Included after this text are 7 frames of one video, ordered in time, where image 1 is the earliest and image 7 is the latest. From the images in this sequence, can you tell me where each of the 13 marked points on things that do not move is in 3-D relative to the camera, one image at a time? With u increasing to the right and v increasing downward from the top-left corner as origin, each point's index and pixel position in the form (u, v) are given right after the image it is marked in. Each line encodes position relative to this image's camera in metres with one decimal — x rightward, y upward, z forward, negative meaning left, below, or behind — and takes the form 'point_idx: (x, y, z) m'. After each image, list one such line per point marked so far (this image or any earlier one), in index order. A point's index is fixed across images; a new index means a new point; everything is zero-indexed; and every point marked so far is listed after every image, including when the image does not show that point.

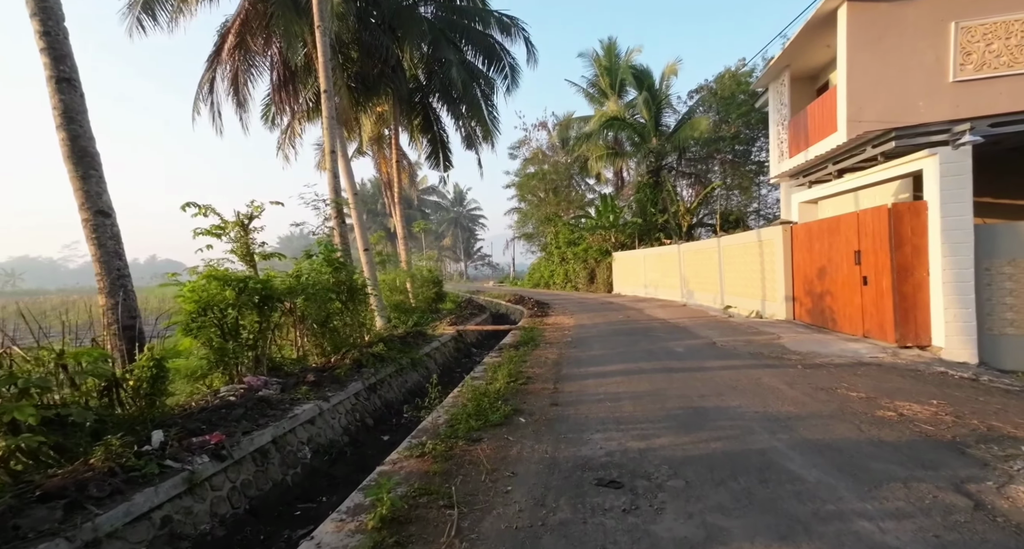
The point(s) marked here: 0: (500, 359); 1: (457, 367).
0: (-0.2, -1.1, +8.0) m
1: (-1.0, -1.6, +10.8) m
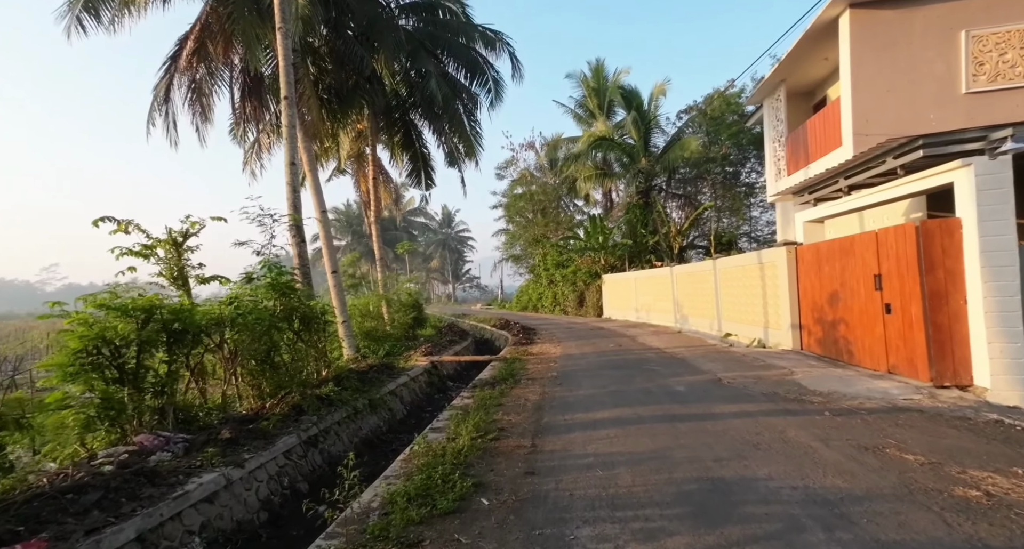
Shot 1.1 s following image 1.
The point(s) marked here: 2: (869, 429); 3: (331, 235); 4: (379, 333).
0: (-0.5, -1.4, +6.8) m
1: (-1.3, -2.0, +9.6) m
2: (+2.8, -1.2, +5.0) m
3: (-4.0, +0.9, +13.6) m
4: (-3.2, -1.4, +14.7) m
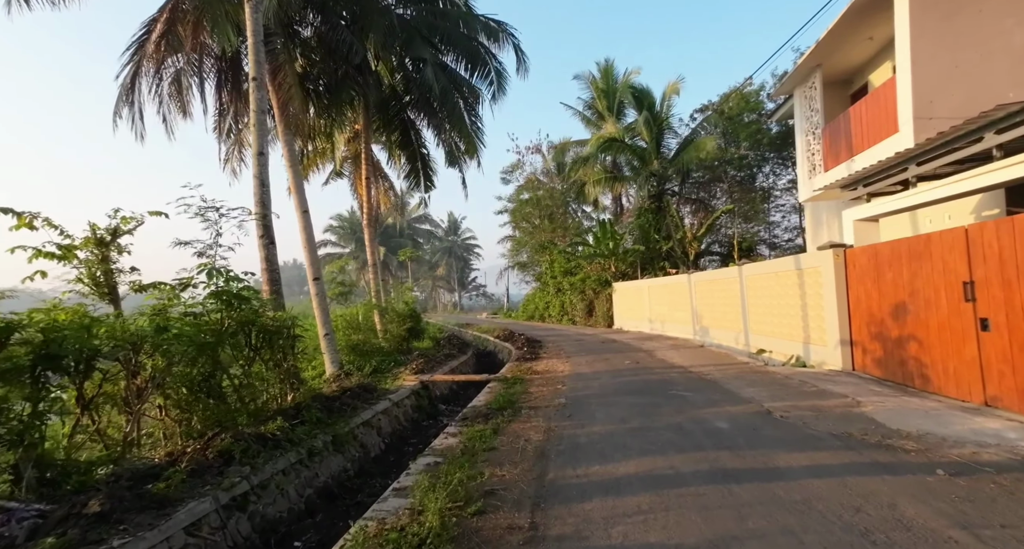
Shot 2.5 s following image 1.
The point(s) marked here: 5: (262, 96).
0: (-0.5, -1.5, +5.3) m
1: (-1.3, -2.1, +8.1) m
2: (+2.8, -1.3, +3.4) m
3: (-3.9, +0.7, +12.1) m
4: (-3.1, -1.6, +13.2) m
5: (-3.7, +2.7, +9.1) m
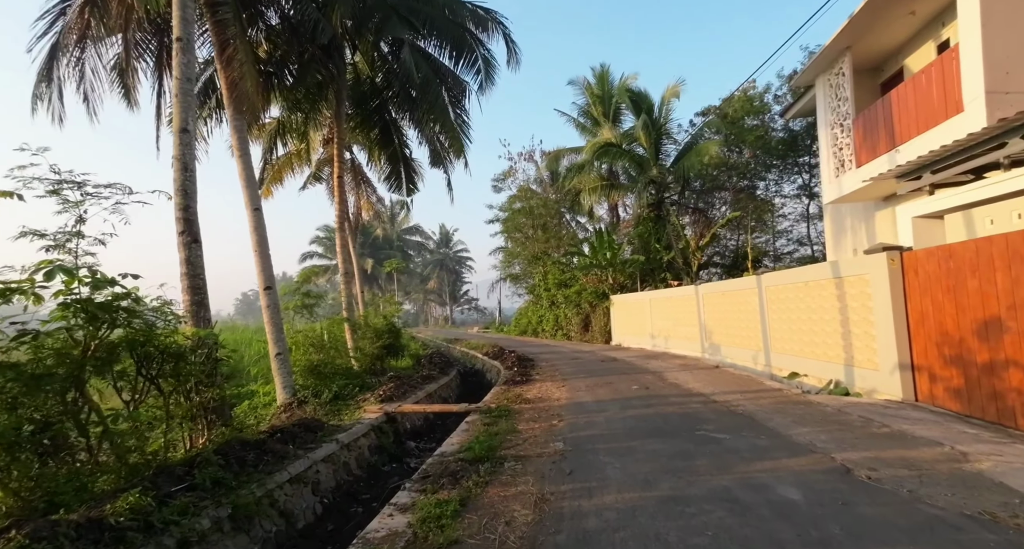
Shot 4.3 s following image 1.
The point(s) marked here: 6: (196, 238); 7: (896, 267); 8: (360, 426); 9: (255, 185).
0: (-0.6, -1.5, +3.5) m
1: (-1.5, -2.1, +6.3) m
2: (+2.7, -1.2, +1.7) m
3: (-4.1, +0.6, +10.4) m
4: (-3.3, -1.7, +11.4) m
5: (-3.9, +2.6, +7.4) m
6: (-3.6, +0.4, +7.2) m
7: (+4.7, +0.1, +7.7) m
8: (-1.8, -1.8, +7.2) m
9: (-4.3, +1.5, +10.4) m
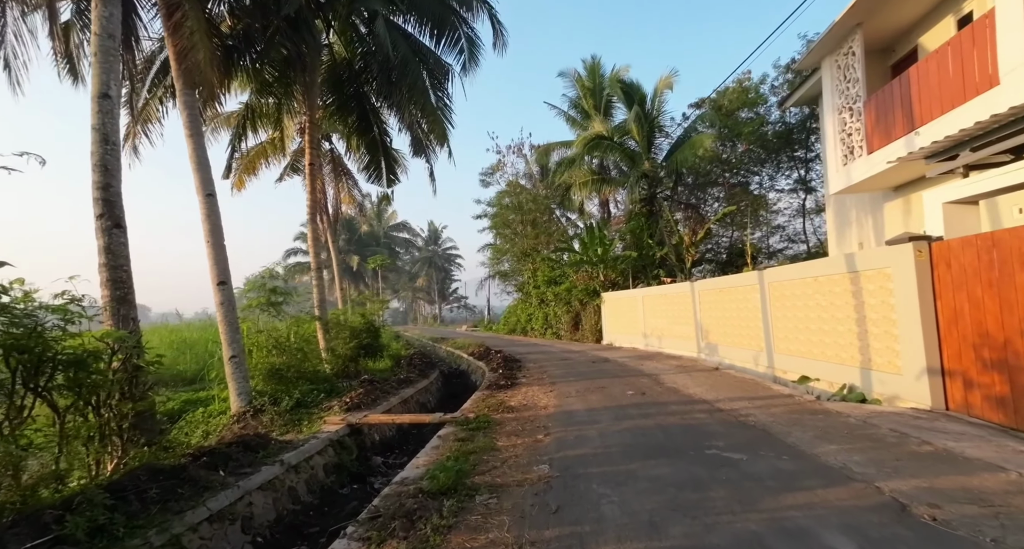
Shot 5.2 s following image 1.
0: (-0.8, -1.4, +2.6) m
1: (-1.7, -2.1, +5.3) m
2: (+2.5, -1.2, +0.8) m
3: (-4.4, +0.7, +9.4) m
4: (-3.6, -1.6, +10.4) m
5: (-4.1, +2.7, +6.4) m
6: (-3.9, +0.5, +6.2) m
7: (+4.5, +0.2, +6.8) m
8: (-2.0, -1.7, +6.3) m
9: (-4.6, +1.6, +9.4) m
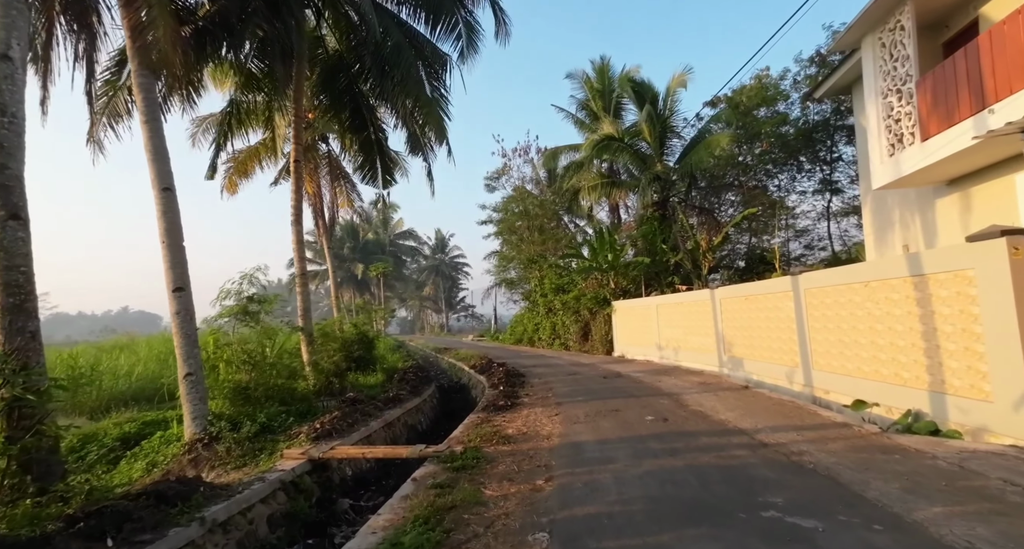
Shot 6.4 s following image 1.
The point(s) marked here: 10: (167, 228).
0: (-0.9, -1.4, +1.3) m
1: (-1.7, -2.1, +4.0) m
2: (+2.4, -1.1, -0.5) m
3: (-4.4, +0.6, +8.1) m
4: (-3.6, -1.7, +9.1) m
5: (-4.2, +2.6, +5.2) m
6: (-3.9, +0.5, +5.0) m
7: (+4.5, +0.1, +5.5) m
8: (-2.1, -1.7, +5.0) m
9: (-4.6, +1.6, +8.2) m
10: (-4.6, +0.6, +8.4) m
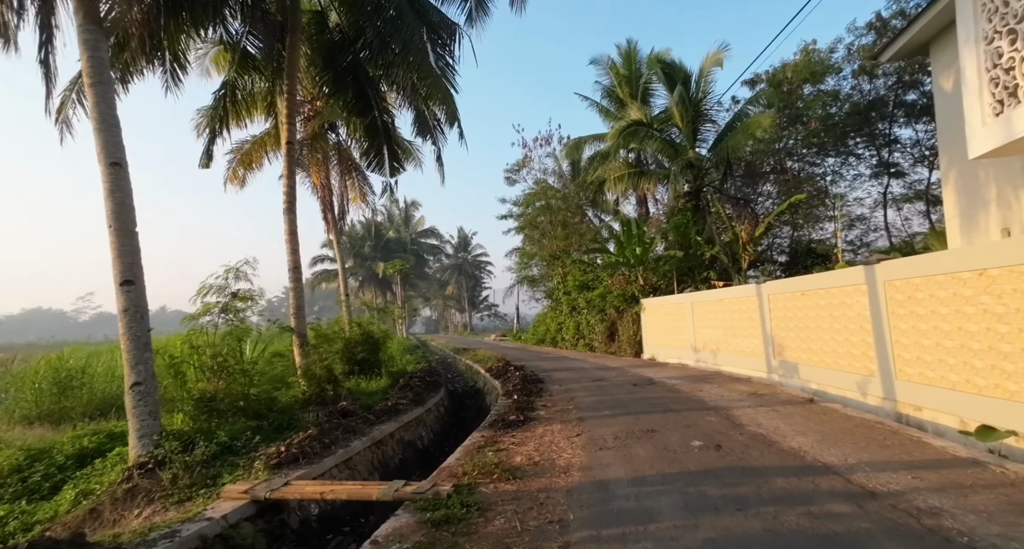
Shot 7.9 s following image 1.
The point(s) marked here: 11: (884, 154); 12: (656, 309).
0: (-1.1, -1.2, -0.3) m
1: (-1.8, -1.9, +2.5) m
2: (+2.2, -1.0, -2.2) m
3: (-4.3, +0.7, +6.7) m
4: (-3.5, -1.6, +7.7) m
5: (-4.2, +2.8, +3.8) m
6: (-3.9, +0.6, +3.6) m
7: (+4.5, +0.3, +3.7) m
8: (-2.1, -1.6, +3.5) m
9: (-4.5, +1.7, +6.8) m
10: (-4.5, +0.7, +7.0) m
11: (+11.8, +3.8, +20.0) m
12: (+4.4, -1.1, +19.0) m
